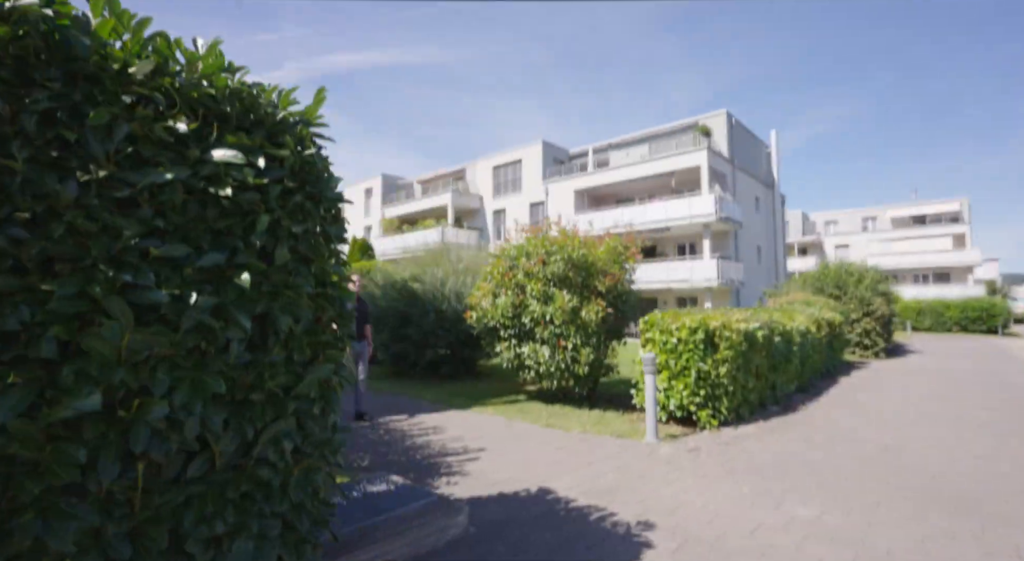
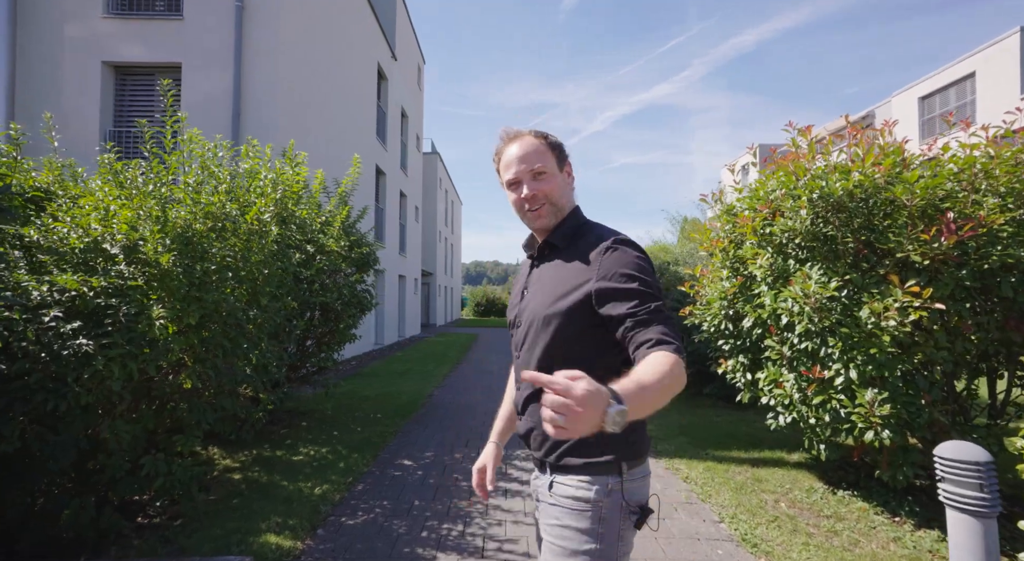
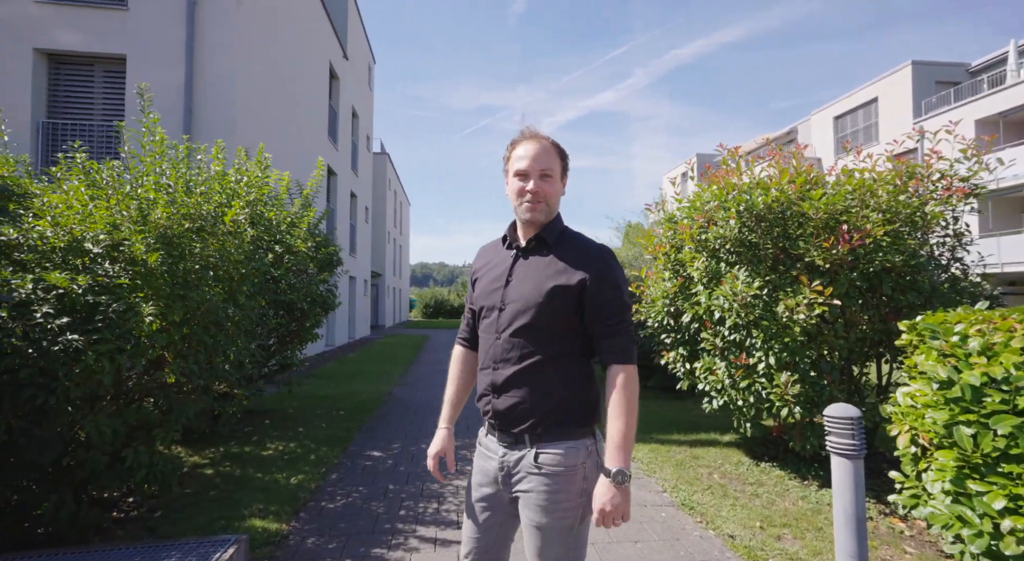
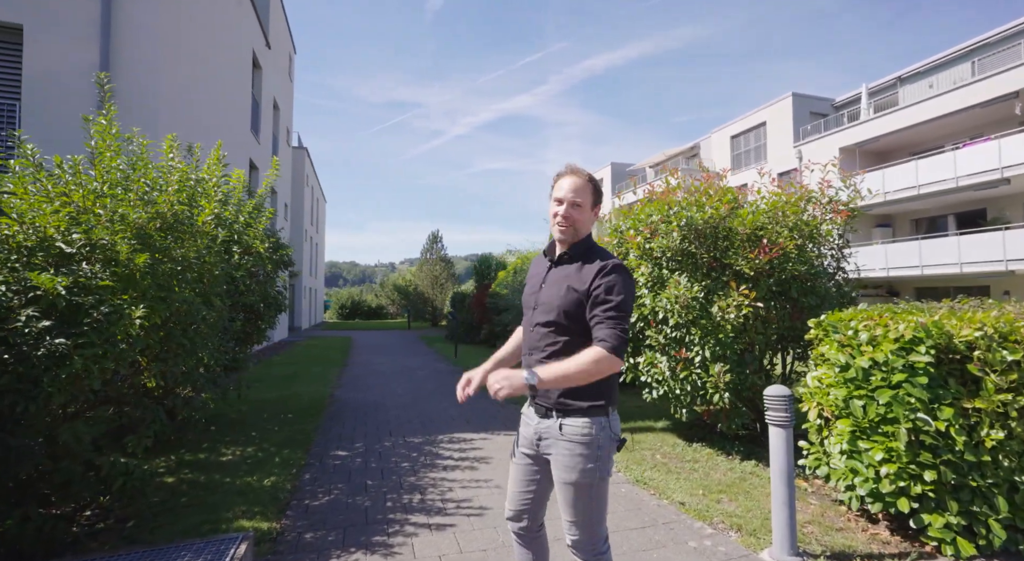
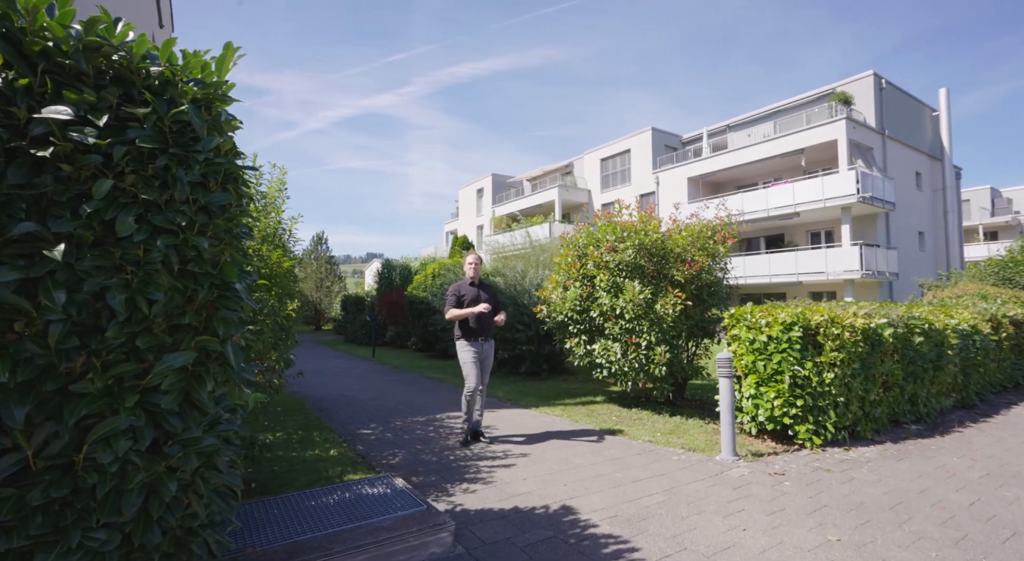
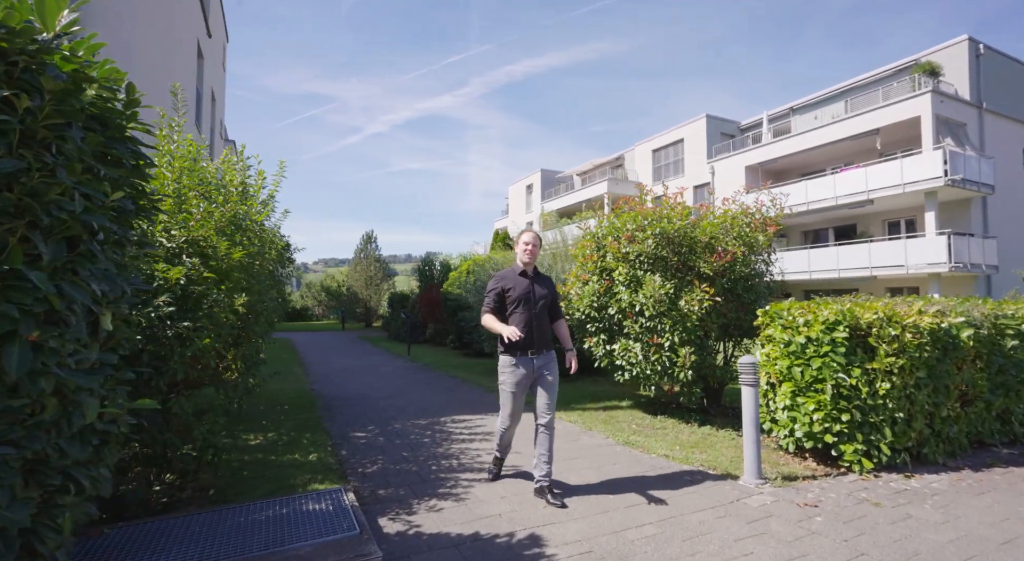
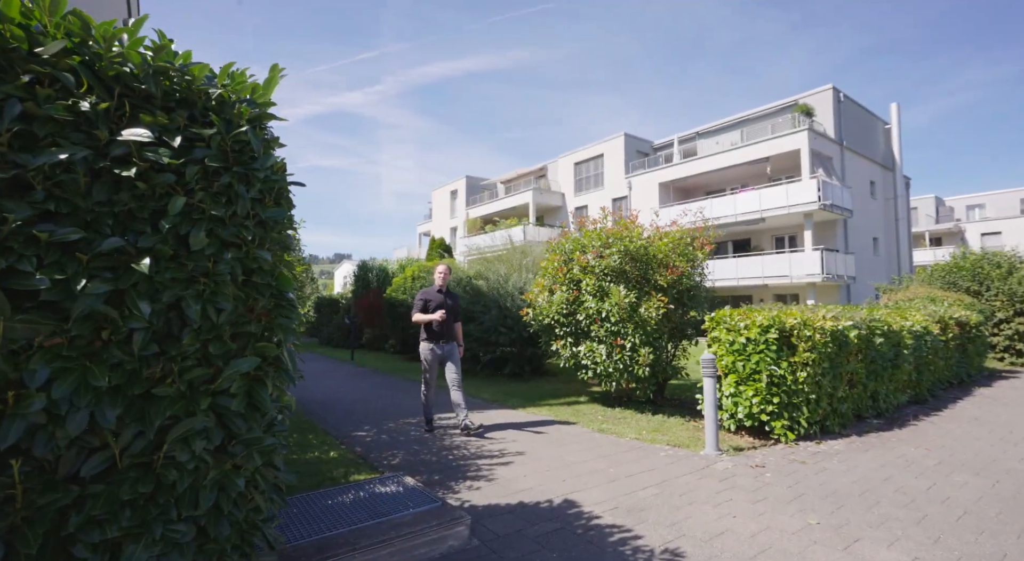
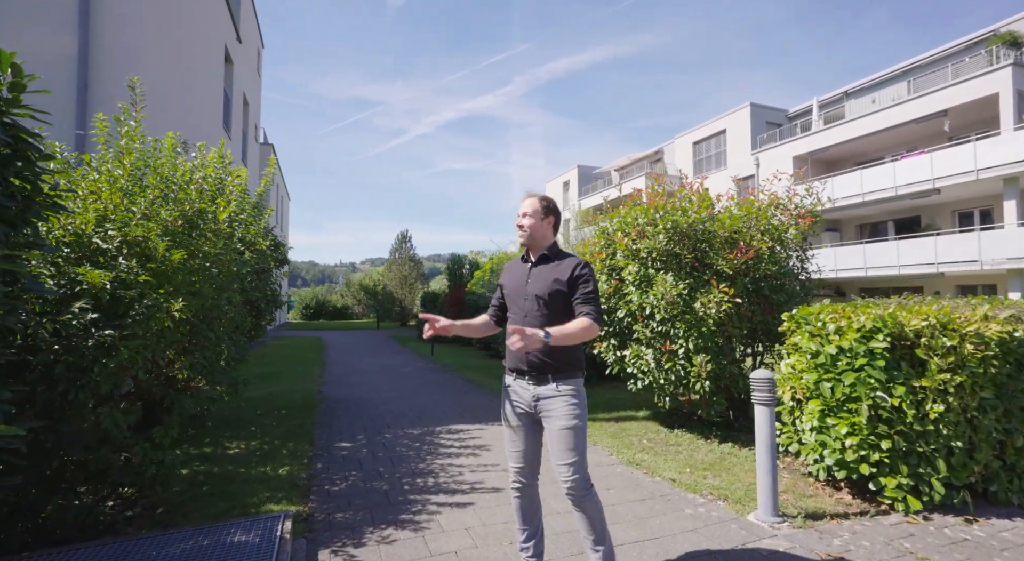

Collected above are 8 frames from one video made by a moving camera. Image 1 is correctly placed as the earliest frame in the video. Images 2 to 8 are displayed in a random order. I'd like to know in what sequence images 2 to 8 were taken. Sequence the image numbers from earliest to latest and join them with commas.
7, 5, 6, 8, 4, 3, 2
